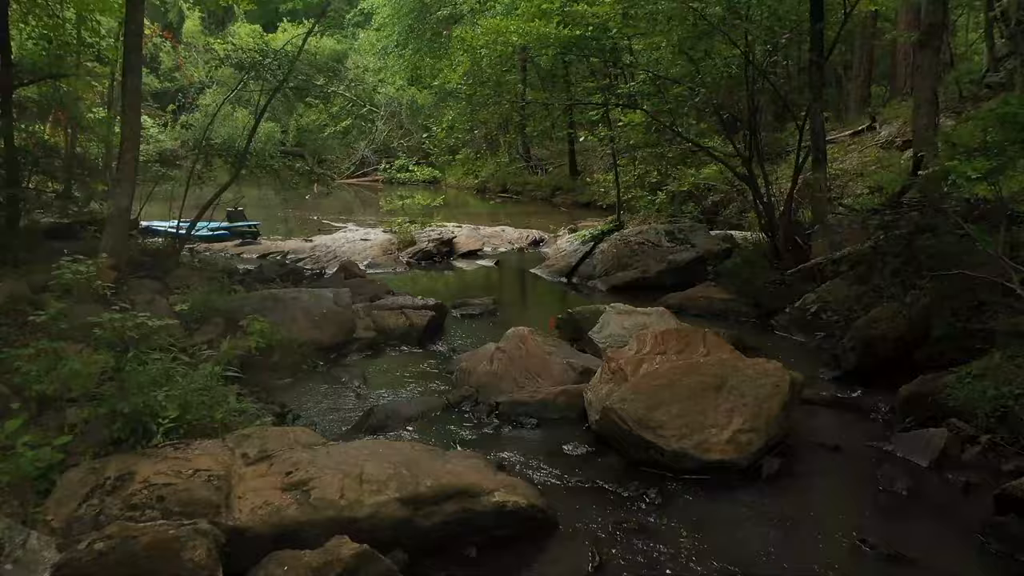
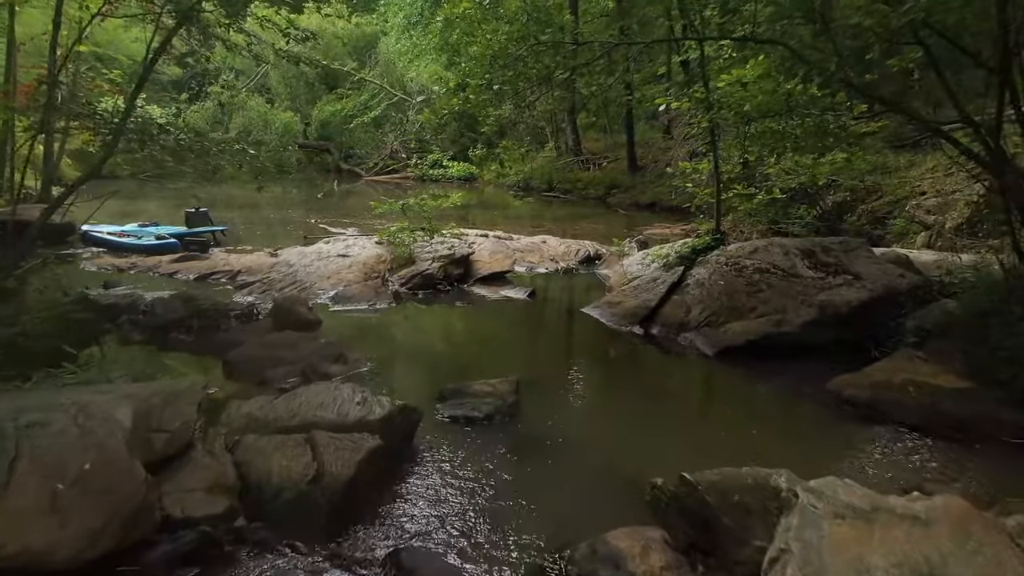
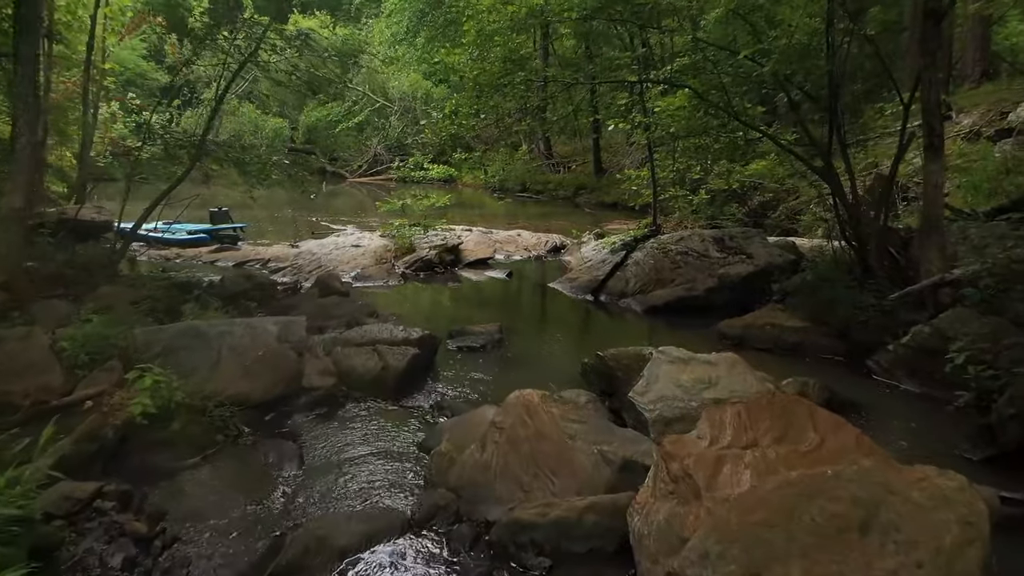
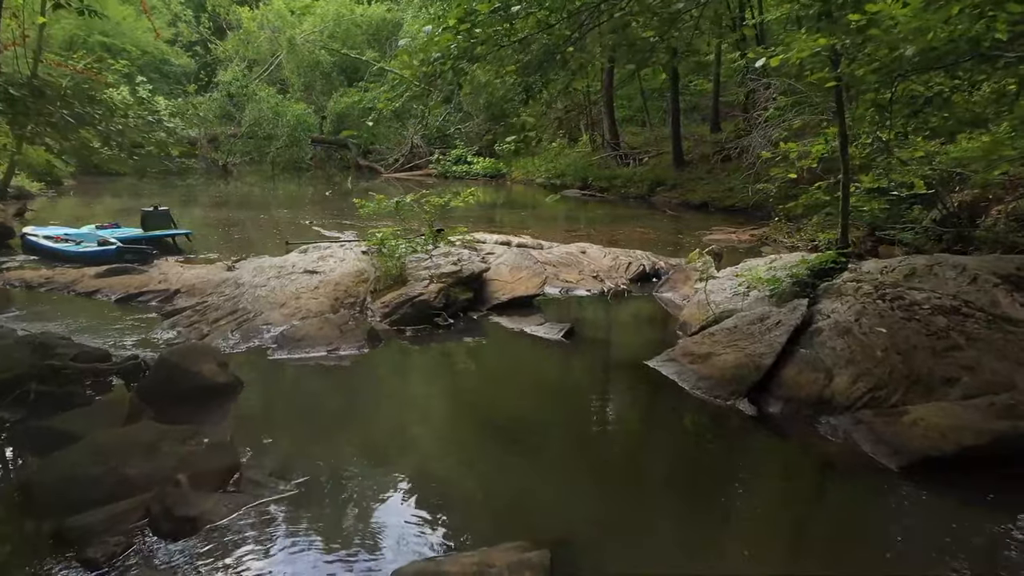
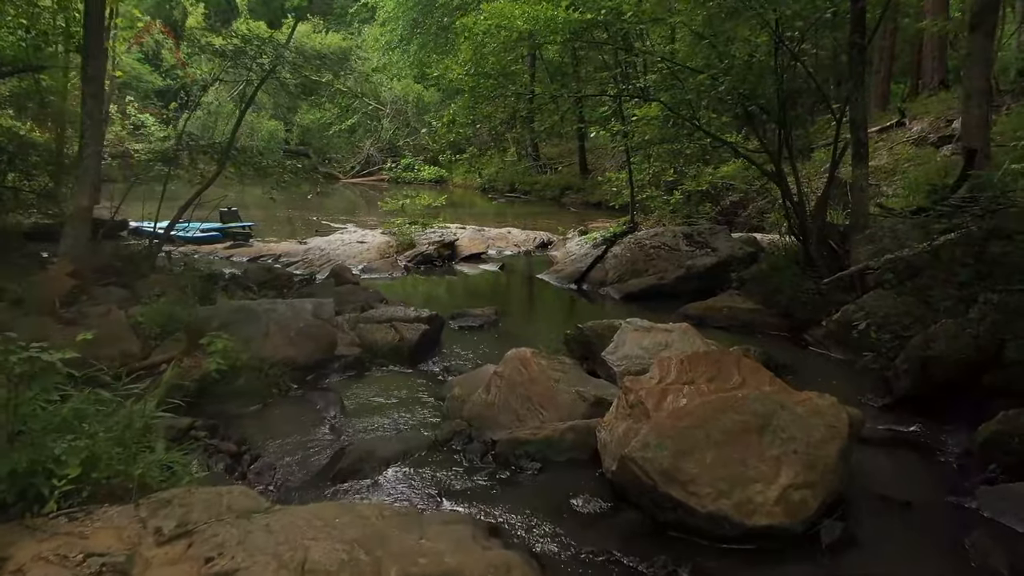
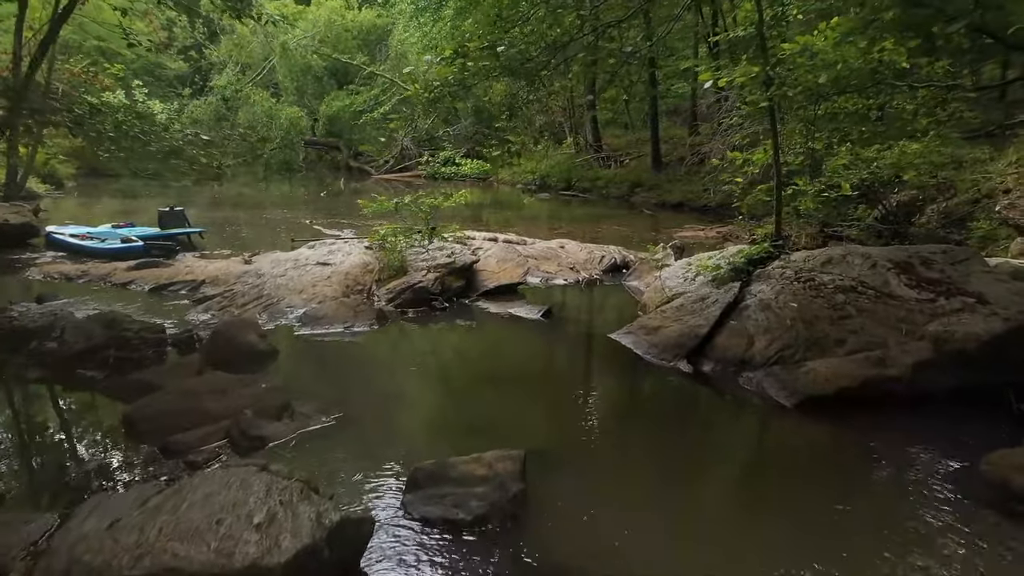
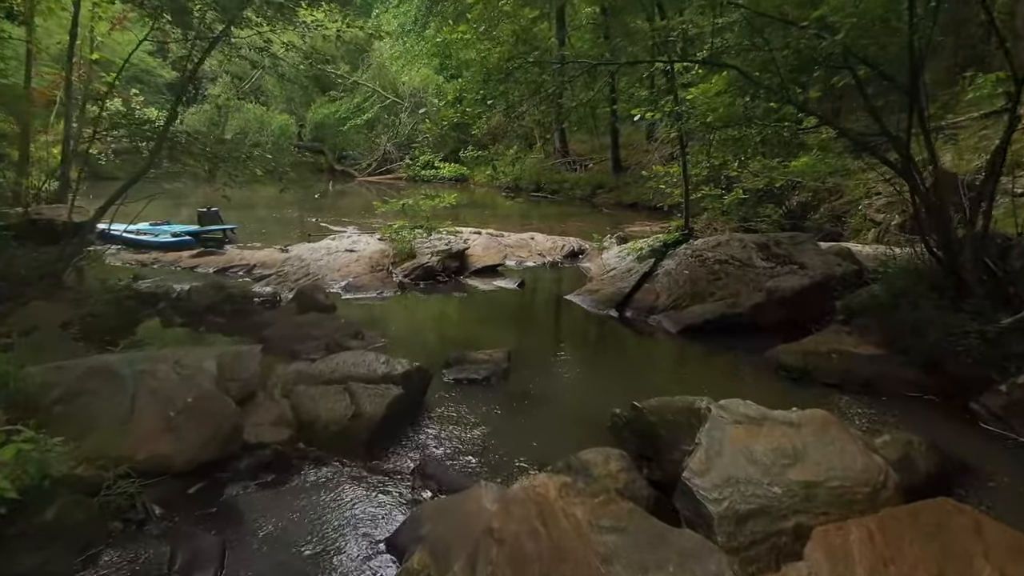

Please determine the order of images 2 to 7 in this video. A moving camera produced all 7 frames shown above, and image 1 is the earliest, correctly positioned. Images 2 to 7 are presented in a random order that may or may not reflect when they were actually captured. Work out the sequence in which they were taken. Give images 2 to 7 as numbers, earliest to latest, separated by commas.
5, 3, 7, 2, 6, 4
